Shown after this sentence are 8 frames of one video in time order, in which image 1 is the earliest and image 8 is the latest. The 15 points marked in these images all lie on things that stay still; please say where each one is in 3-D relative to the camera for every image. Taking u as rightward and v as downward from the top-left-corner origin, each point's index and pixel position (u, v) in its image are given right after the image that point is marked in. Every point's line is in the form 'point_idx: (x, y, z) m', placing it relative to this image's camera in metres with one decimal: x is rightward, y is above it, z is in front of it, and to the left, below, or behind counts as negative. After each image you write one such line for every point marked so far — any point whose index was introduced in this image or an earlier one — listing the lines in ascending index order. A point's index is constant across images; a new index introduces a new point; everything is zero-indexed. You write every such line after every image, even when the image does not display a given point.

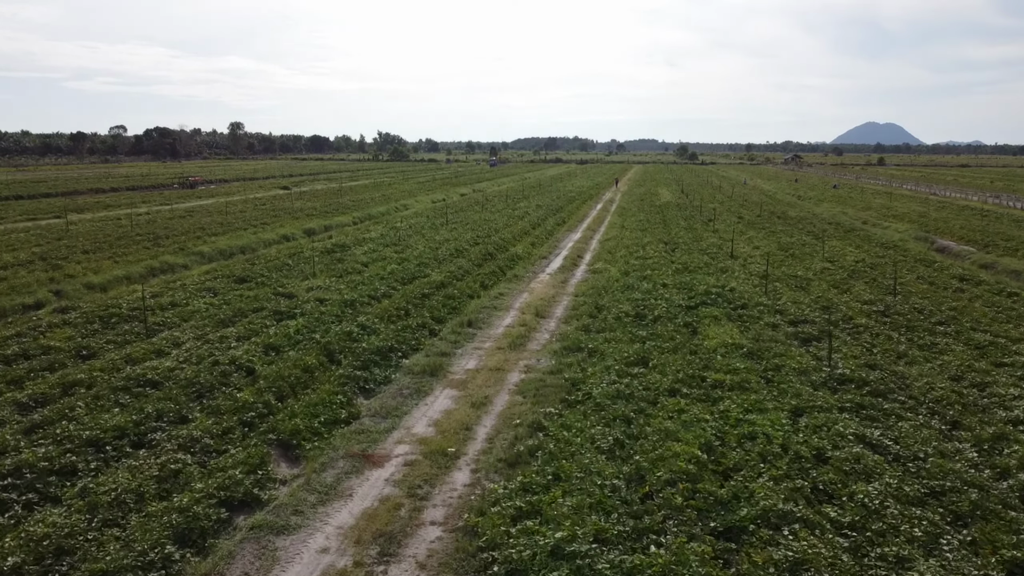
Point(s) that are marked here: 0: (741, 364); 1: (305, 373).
0: (+5.0, -1.7, +14.6) m
1: (-4.5, -1.9, +14.4) m
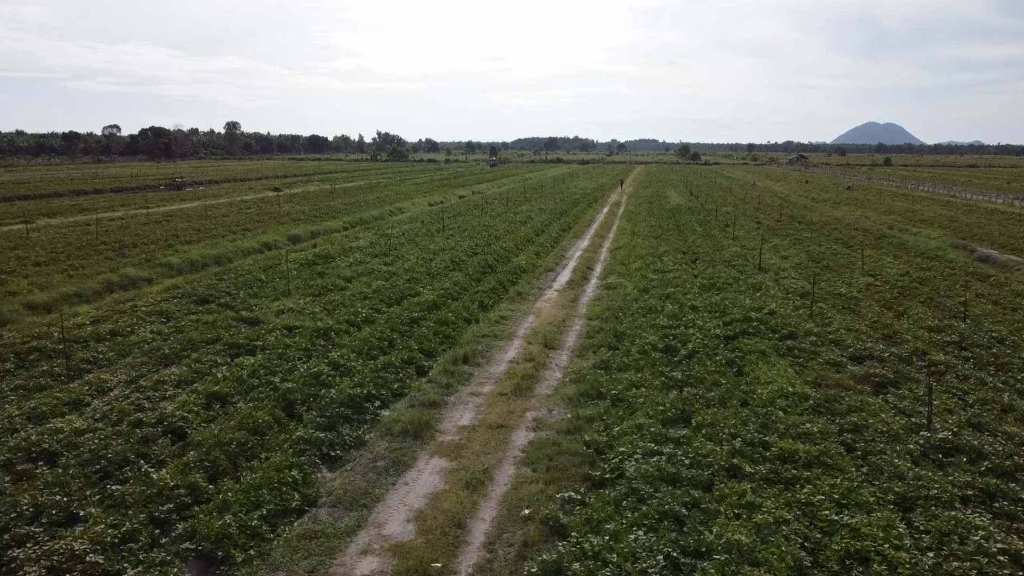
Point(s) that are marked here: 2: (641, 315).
0: (+5.1, -2.3, +11.4) m
1: (-4.4, -2.5, +11.2) m
2: (+3.8, -0.8, +19.4) m
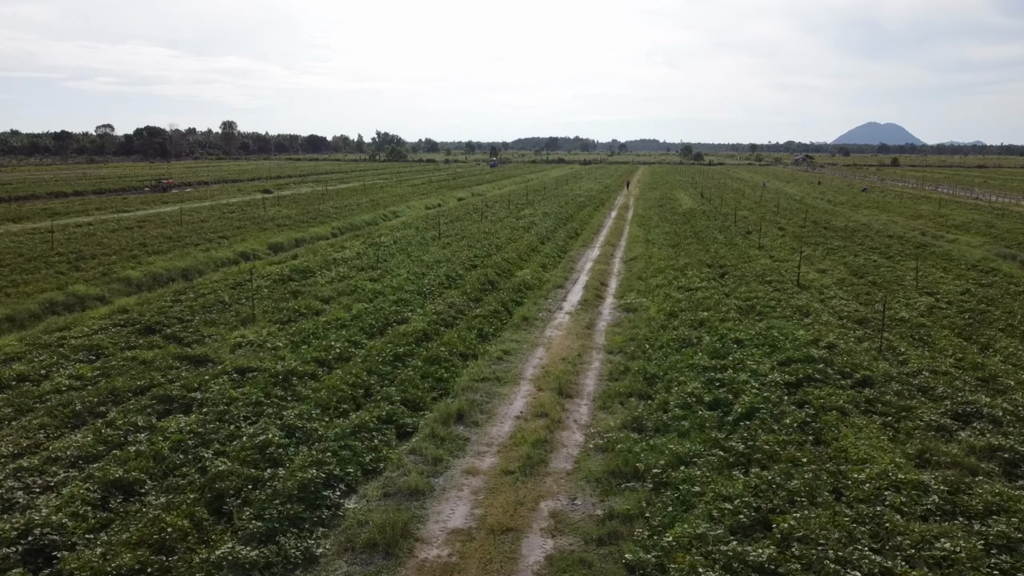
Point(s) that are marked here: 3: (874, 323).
0: (+5.3, -3.0, +8.1) m
1: (-4.3, -3.2, +7.8) m
2: (+3.9, -1.5, +16.0) m
3: (+10.0, -1.0, +18.3) m
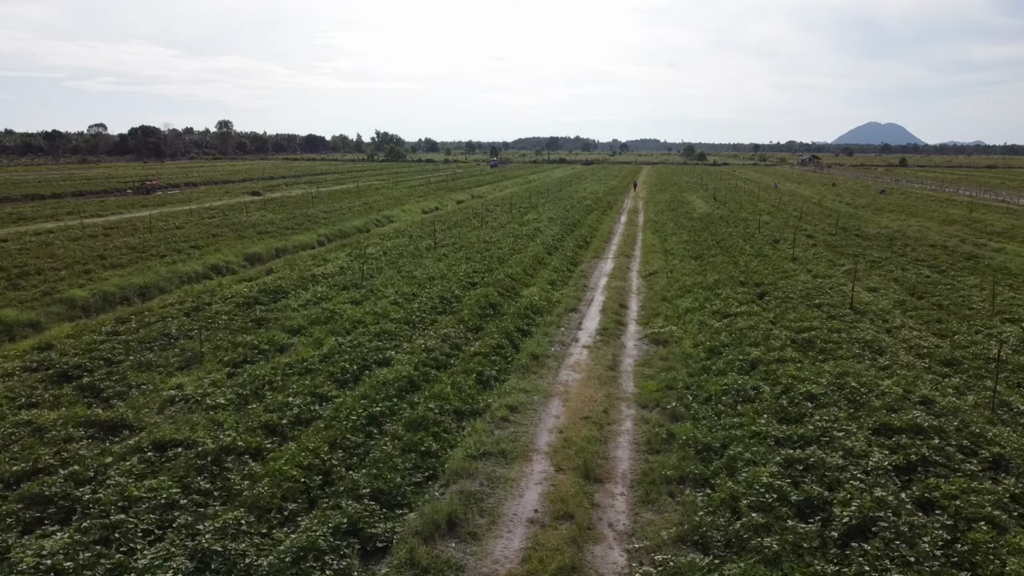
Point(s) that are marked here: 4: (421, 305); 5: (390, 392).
0: (+5.4, -3.8, +4.6) m
1: (-4.1, -4.0, +4.3) m
2: (+4.1, -2.3, +12.5) m
3: (+10.1, -1.7, +14.8) m
4: (-2.7, -0.5, +19.9) m
5: (-2.4, -2.0, +13.1) m
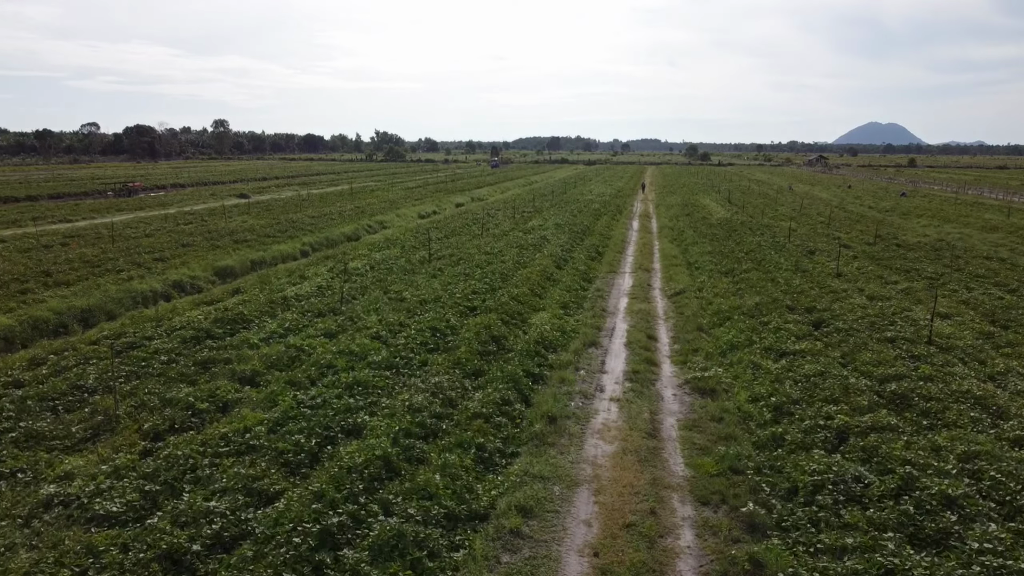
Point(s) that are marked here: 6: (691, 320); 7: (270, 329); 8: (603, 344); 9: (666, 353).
0: (+5.6, -4.6, +1.0) m
1: (-3.9, -4.7, +0.7) m
2: (+4.2, -3.0, +8.9) m
3: (+10.3, -2.5, +11.2) m
4: (-2.6, -1.3, +16.3) m
5: (-2.2, -2.8, +9.5) m
6: (+5.4, -0.9, +20.0) m
7: (-6.4, -1.0, +17.5) m
8: (+2.4, -1.5, +17.7) m
9: (+4.0, -1.7, +17.1) m
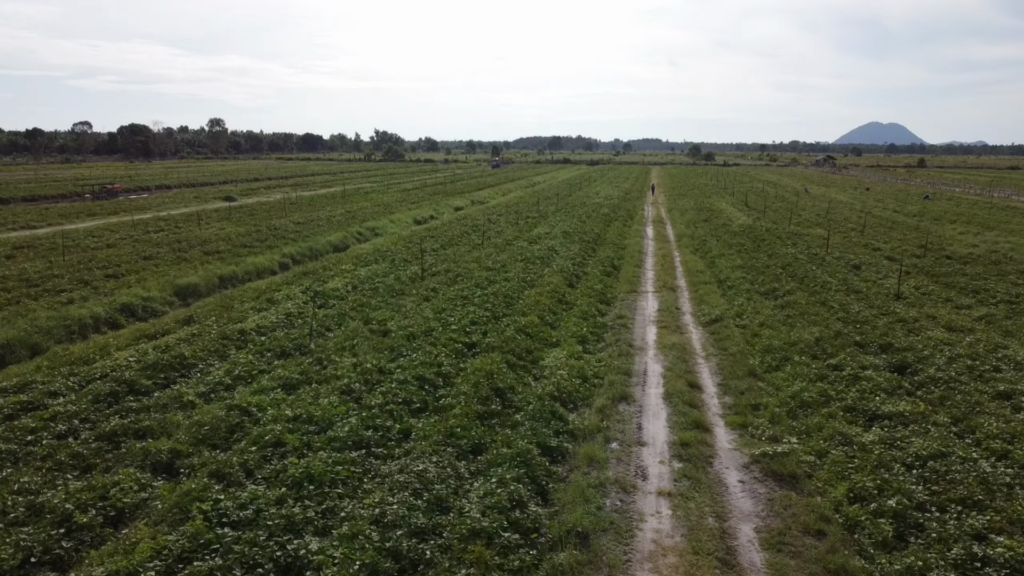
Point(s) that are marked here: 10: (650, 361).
0: (+5.8, -5.4, -2.7) m
1: (-3.8, -5.5, -2.9) m
2: (+4.4, -3.8, +5.2) m
3: (+10.5, -3.3, +7.5) m
4: (-2.4, -2.1, +12.6) m
5: (-2.1, -3.6, +5.9) m
6: (+5.5, -1.7, +16.3) m
7: (-6.2, -1.8, +13.8) m
8: (+2.6, -2.3, +14.0) m
9: (+4.1, -2.5, +13.4) m
10: (+3.4, -1.8, +16.4) m
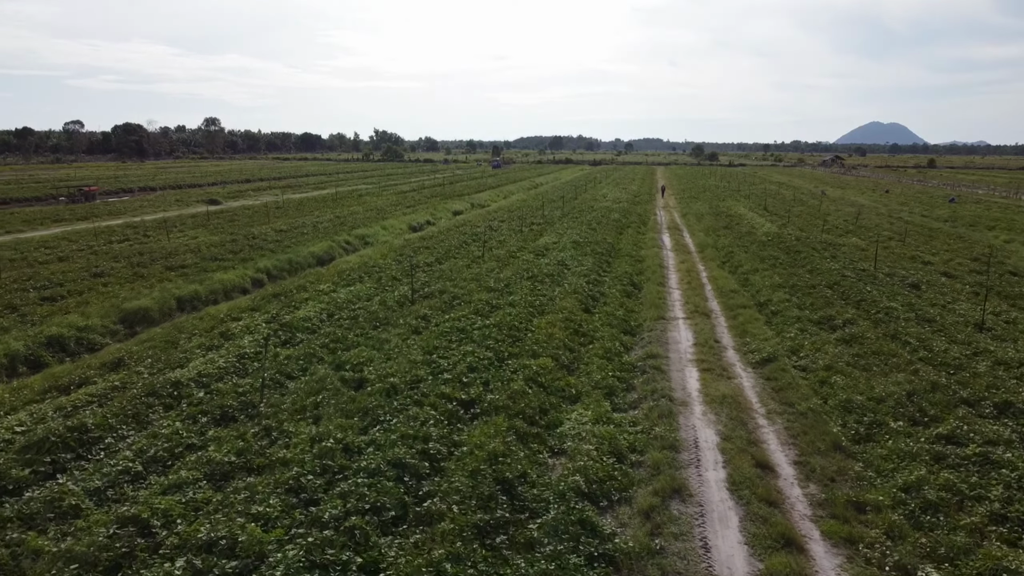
0: (+5.9, -6.2, -6.4) m
1: (-3.6, -6.4, -6.6) m
2: (+4.6, -4.7, +1.5) m
3: (+10.7, -4.1, +3.9) m
4: (-2.2, -2.9, +9.0) m
5: (-1.9, -4.4, +2.2) m
6: (+5.7, -2.5, +12.7) m
7: (-6.0, -2.6, +10.2) m
8: (+2.8, -3.1, +10.3) m
9: (+4.3, -3.3, +9.8) m
10: (+3.6, -2.6, +12.8) m
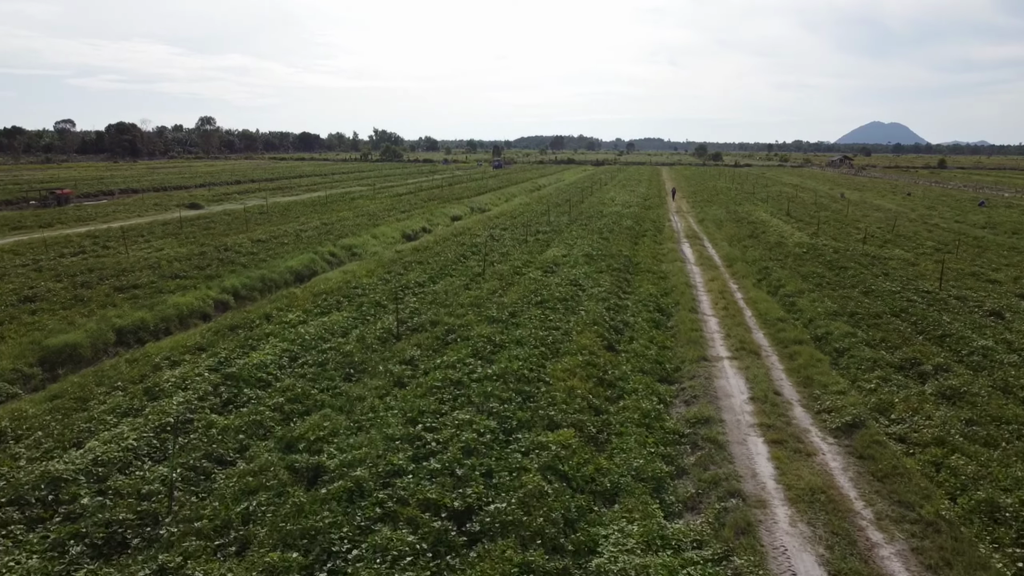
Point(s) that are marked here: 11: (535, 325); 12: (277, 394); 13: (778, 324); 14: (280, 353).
0: (+6.1, -7.1, -10.1) m
1: (-3.4, -7.2, -10.3) m
2: (+4.8, -5.5, -2.2) m
3: (+10.8, -5.0, +0.1) m
4: (-2.0, -3.7, +5.2) m
5: (-1.7, -5.3, -1.6) m
6: (+5.9, -3.4, +8.9) m
7: (-5.8, -3.5, +6.4) m
8: (+2.9, -4.0, +6.6) m
9: (+4.5, -4.1, +6.0) m
10: (+3.7, -3.4, +9.0) m
11: (+0.7, -1.0, +18.2) m
12: (-4.7, -2.0, +13.1) m
13: (+7.9, -1.1, +19.6) m
14: (-5.4, -1.5, +15.5) m
